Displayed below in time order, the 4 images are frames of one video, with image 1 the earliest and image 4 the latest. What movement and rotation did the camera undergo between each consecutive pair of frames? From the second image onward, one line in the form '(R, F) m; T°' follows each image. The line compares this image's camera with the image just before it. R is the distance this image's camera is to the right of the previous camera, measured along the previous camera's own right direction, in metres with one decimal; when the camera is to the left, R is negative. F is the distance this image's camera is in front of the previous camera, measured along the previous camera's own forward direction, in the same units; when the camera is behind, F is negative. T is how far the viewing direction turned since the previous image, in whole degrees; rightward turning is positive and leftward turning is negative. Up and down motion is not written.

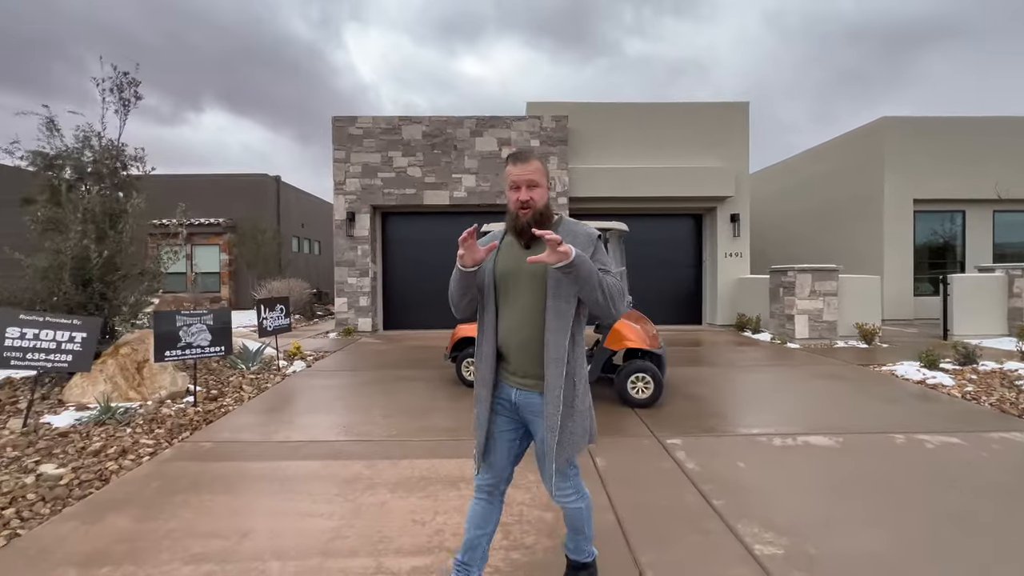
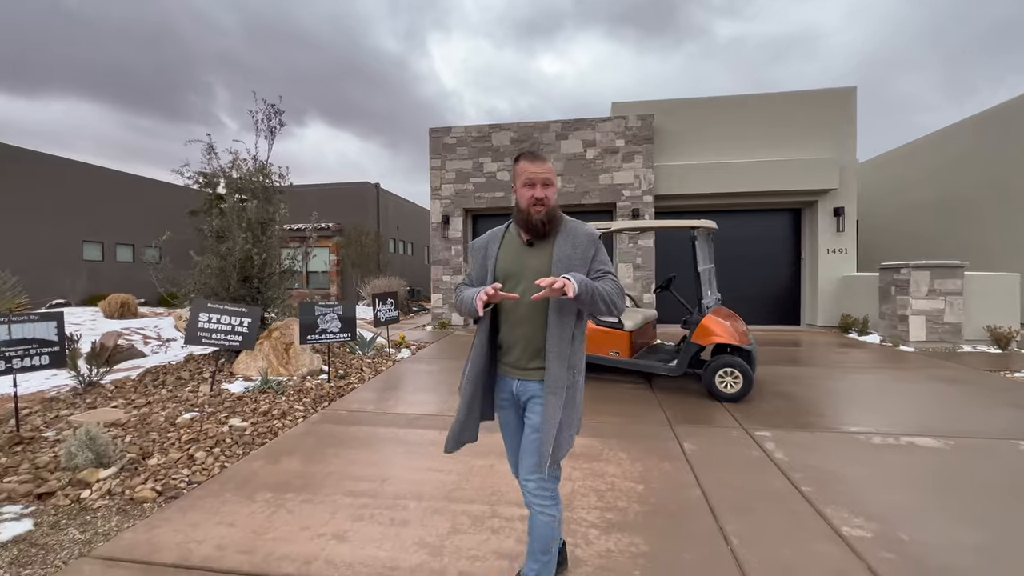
(-0.1, -0.4) m; -10°
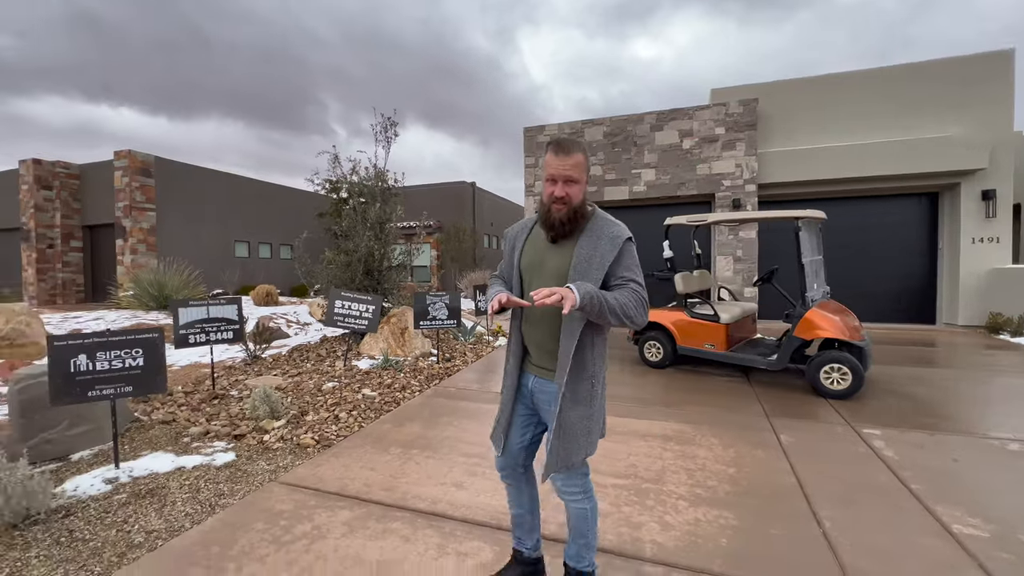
(0.0, -0.3) m; -11°
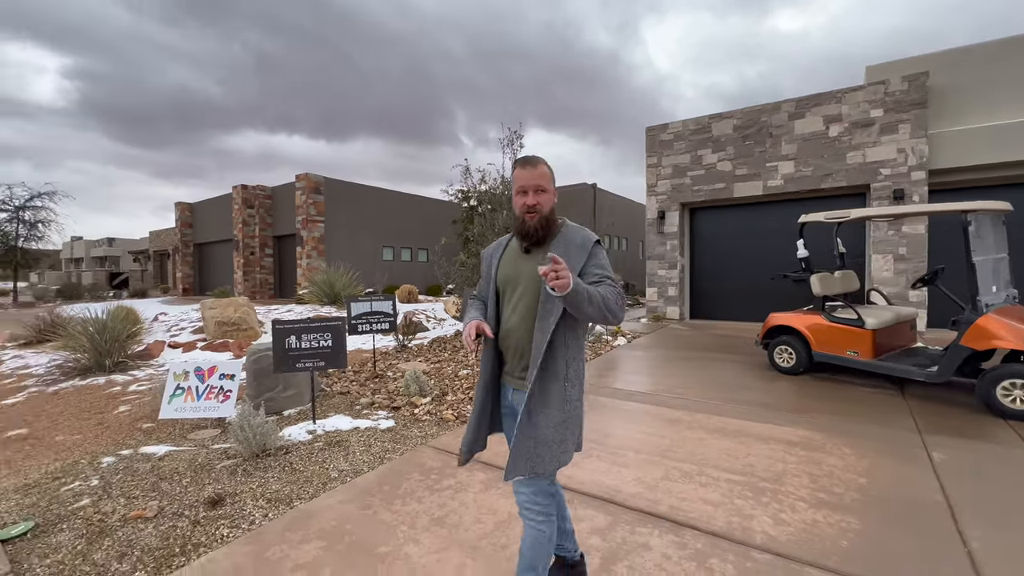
(0.0, -0.3) m; -15°
